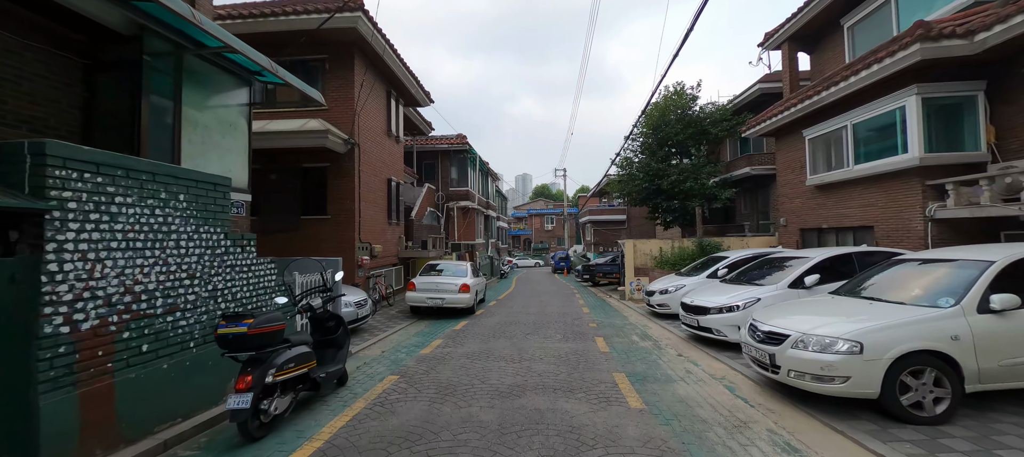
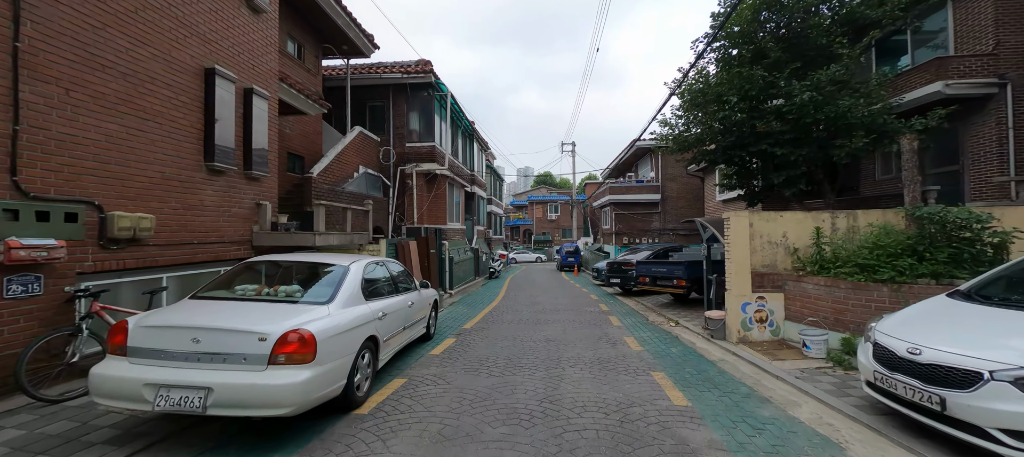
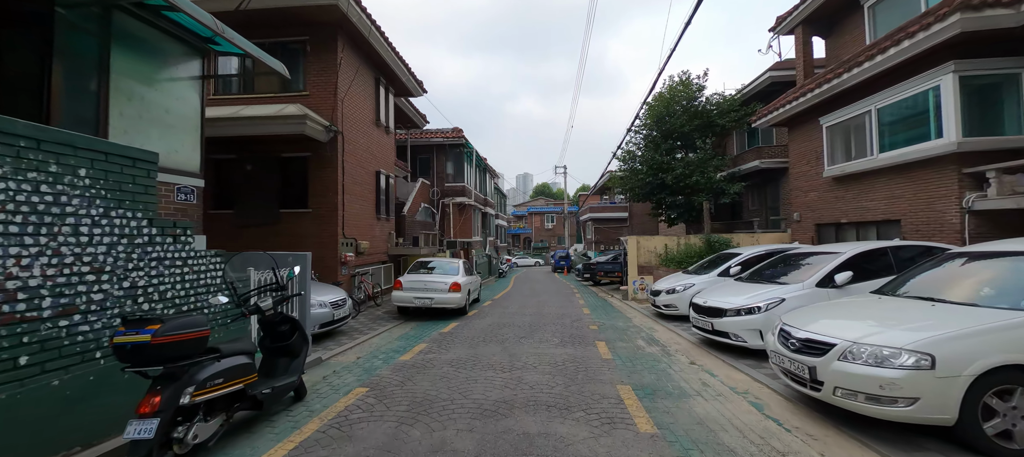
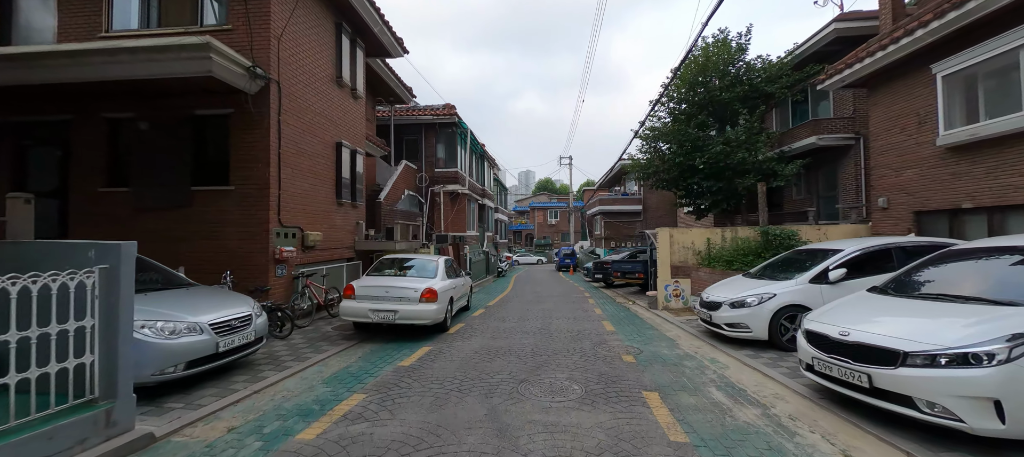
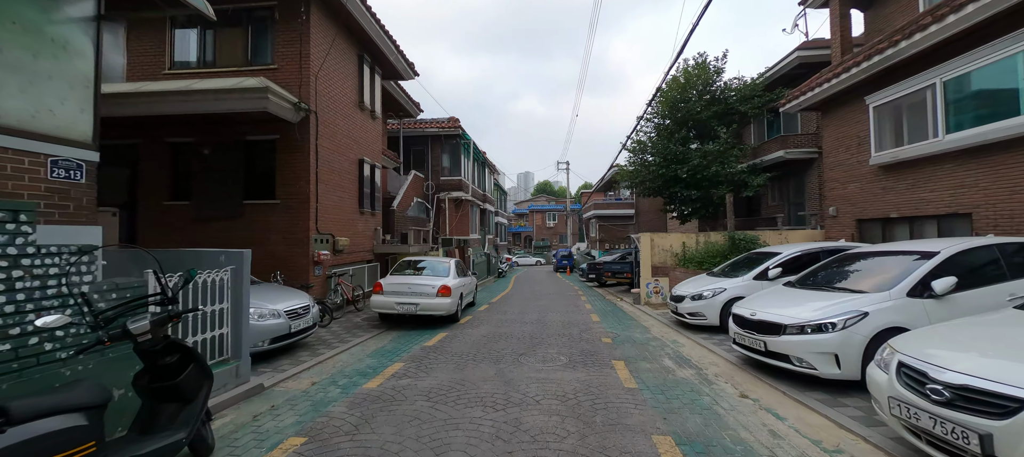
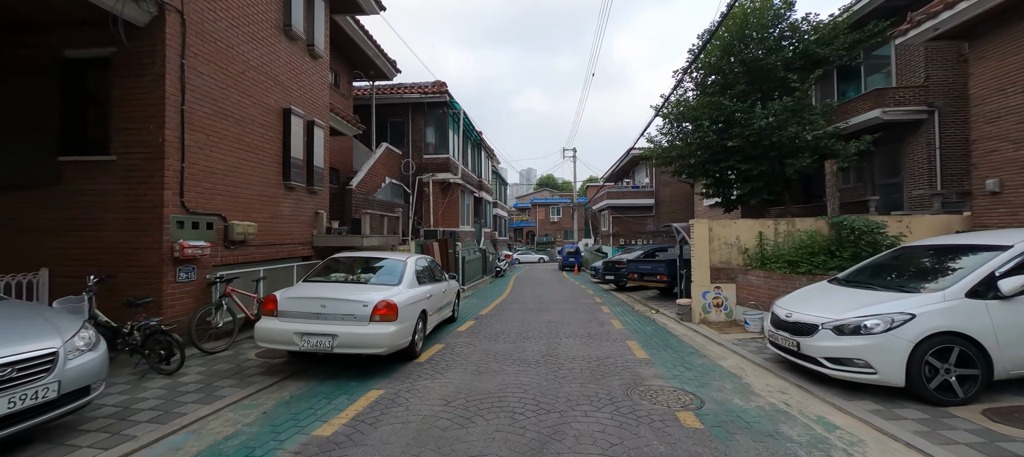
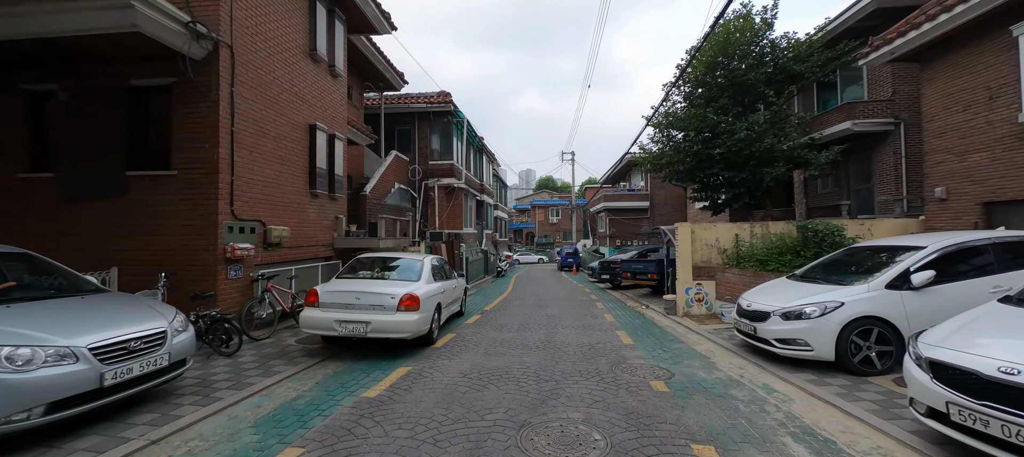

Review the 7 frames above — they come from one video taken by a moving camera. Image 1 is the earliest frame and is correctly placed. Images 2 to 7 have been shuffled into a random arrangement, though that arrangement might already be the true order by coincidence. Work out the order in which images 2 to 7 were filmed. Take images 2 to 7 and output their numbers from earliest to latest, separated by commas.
3, 5, 4, 7, 6, 2
